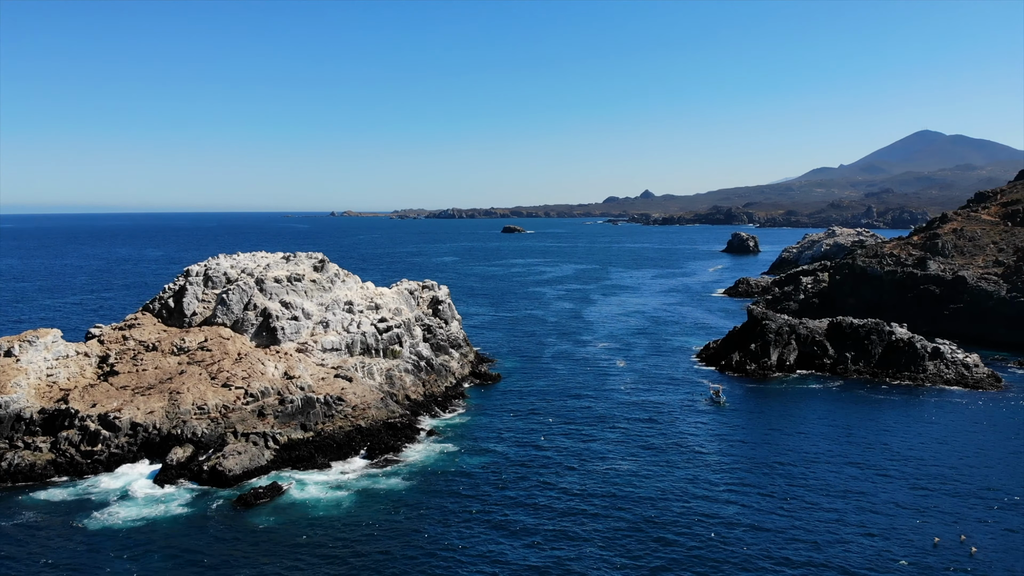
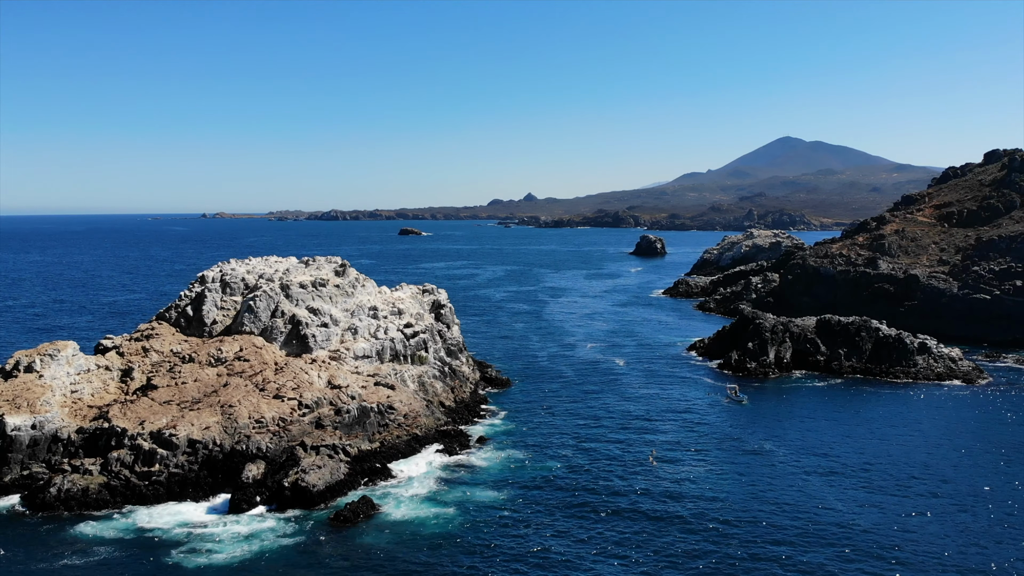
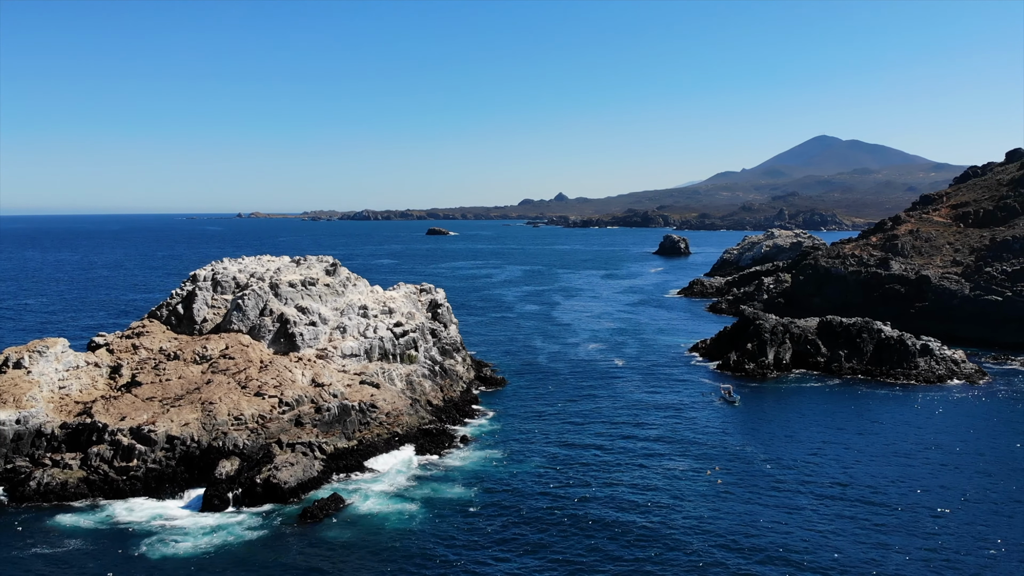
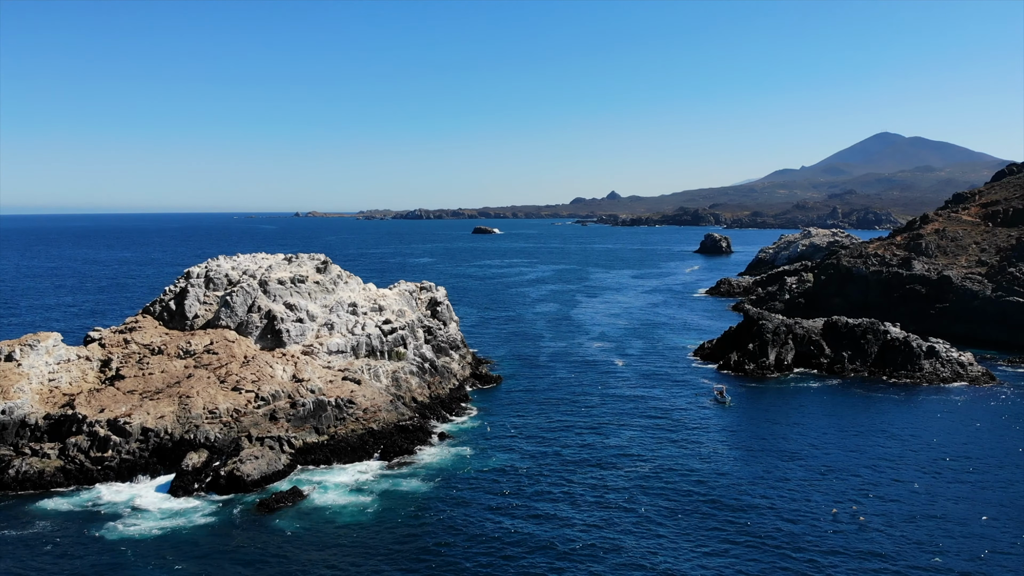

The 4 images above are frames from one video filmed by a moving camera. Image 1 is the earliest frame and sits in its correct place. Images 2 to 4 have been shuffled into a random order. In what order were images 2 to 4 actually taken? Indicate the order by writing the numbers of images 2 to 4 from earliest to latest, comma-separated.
4, 3, 2
